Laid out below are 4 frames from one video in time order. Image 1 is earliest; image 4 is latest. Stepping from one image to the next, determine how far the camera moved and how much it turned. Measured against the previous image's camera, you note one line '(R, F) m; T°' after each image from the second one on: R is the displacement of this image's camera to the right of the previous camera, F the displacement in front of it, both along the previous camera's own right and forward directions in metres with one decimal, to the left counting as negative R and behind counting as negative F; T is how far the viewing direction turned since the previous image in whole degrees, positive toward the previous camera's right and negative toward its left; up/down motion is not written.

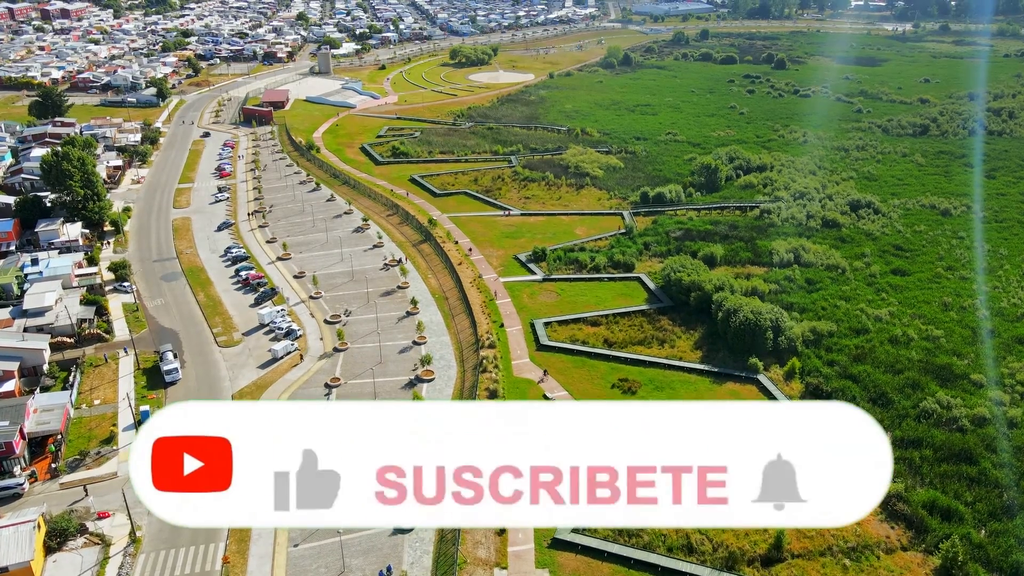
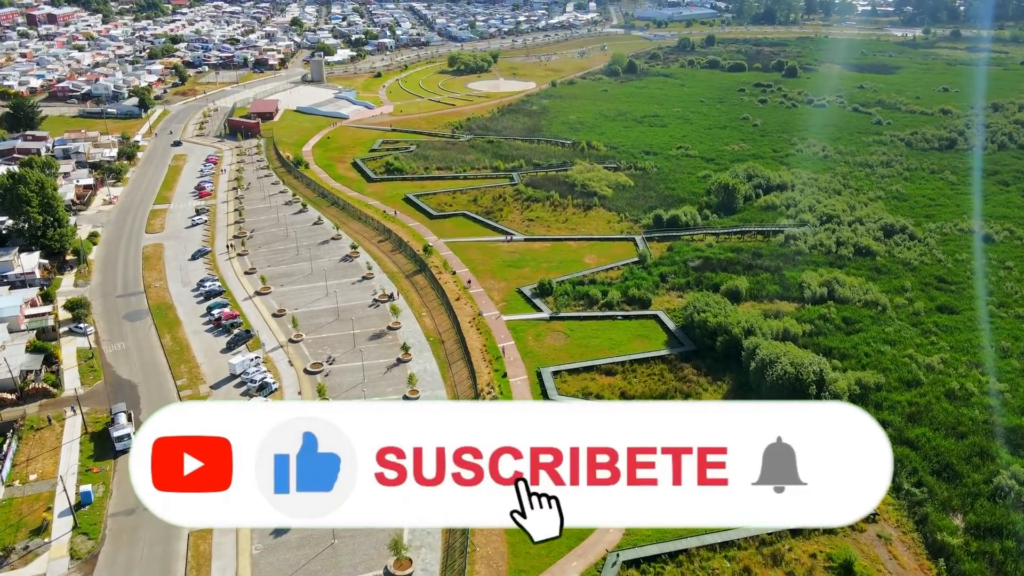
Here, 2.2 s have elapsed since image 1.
(-0.3, +5.0) m; 0°
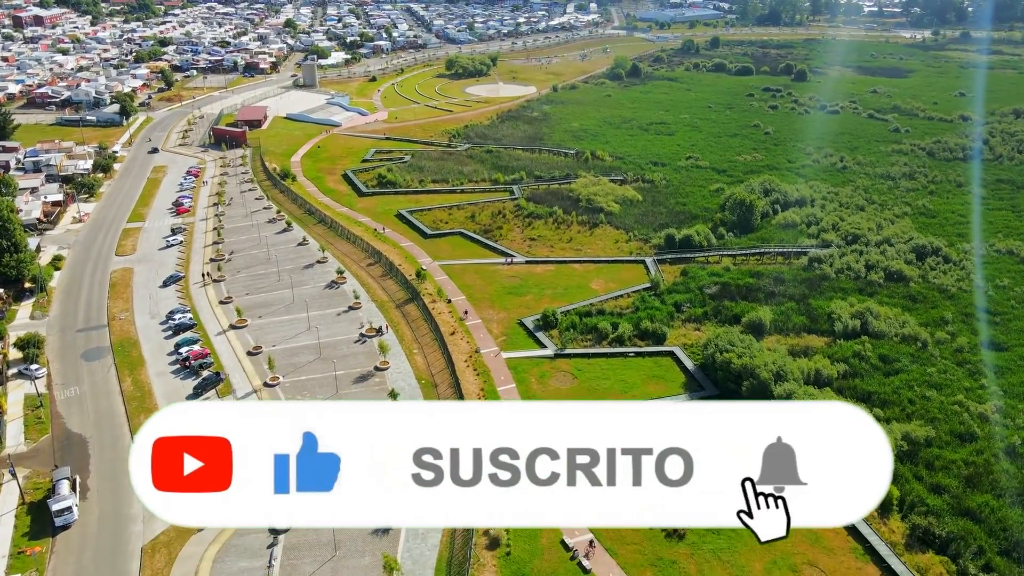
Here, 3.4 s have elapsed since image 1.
(-0.1, +4.3) m; 0°
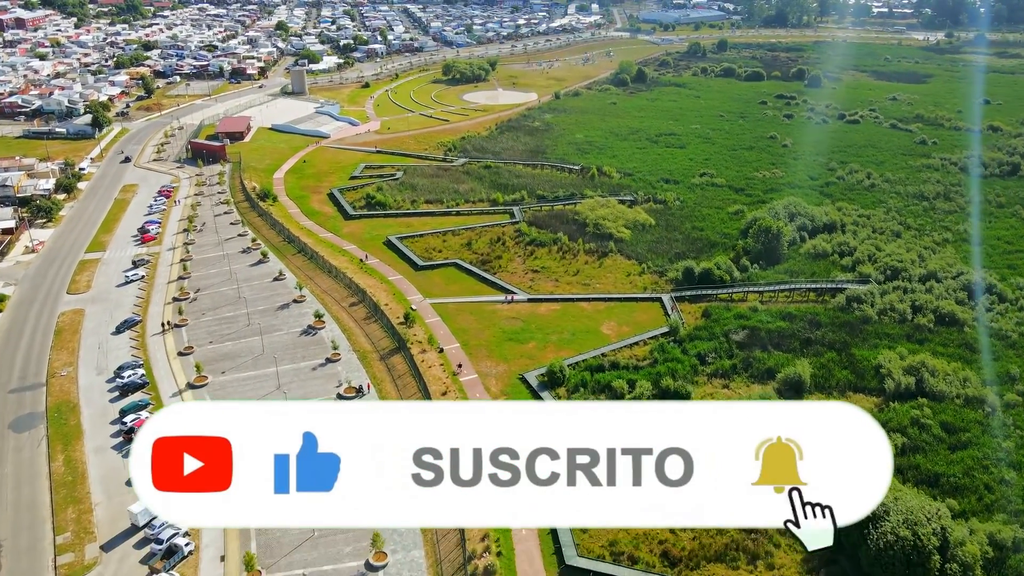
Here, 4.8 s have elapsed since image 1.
(-0.1, +5.6) m; 0°
